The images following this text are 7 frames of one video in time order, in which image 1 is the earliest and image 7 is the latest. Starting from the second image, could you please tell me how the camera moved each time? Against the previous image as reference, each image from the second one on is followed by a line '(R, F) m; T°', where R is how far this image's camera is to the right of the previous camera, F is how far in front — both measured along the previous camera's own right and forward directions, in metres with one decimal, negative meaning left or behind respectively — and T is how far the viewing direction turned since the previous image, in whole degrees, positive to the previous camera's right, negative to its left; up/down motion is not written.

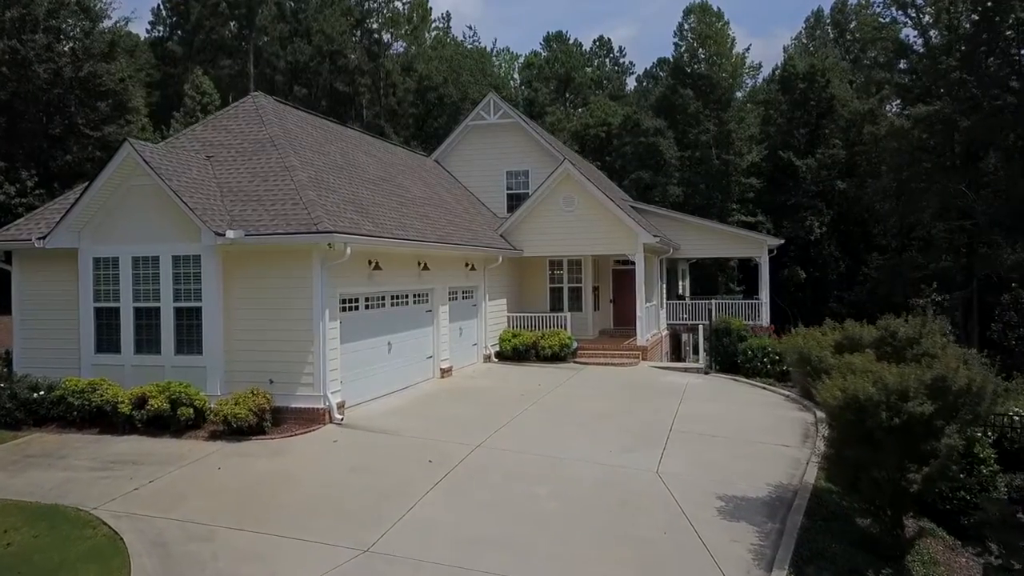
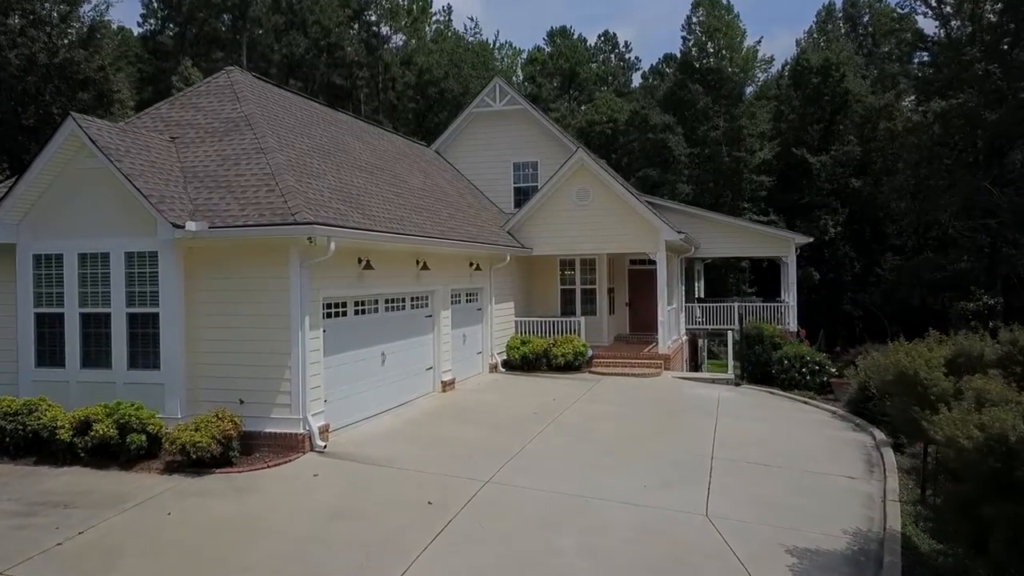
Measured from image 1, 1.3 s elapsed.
(-0.2, +1.8) m; 0°
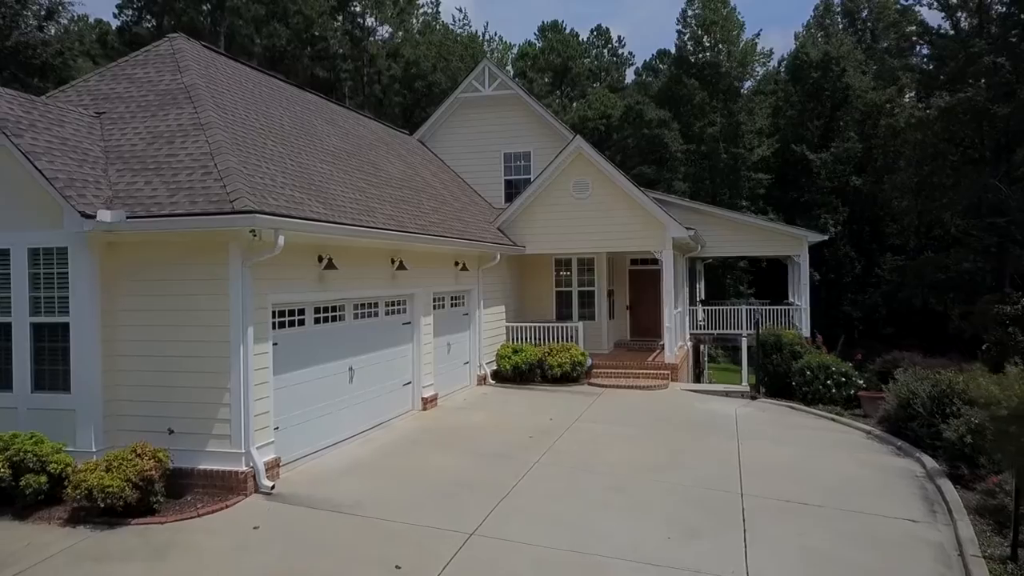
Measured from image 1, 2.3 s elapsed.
(0.0, +1.7) m; +1°
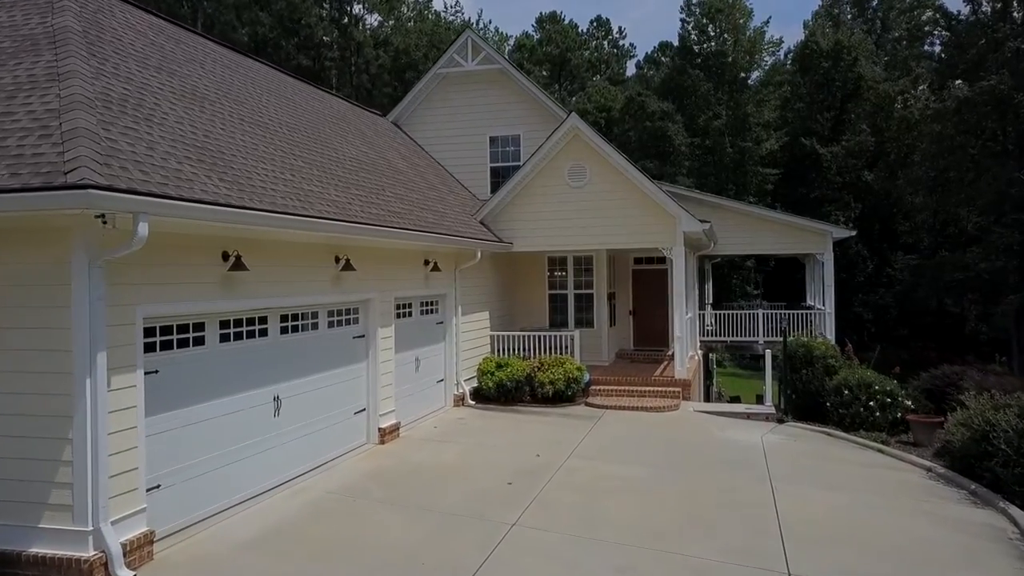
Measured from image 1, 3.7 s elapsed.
(+0.3, +2.3) m; 0°
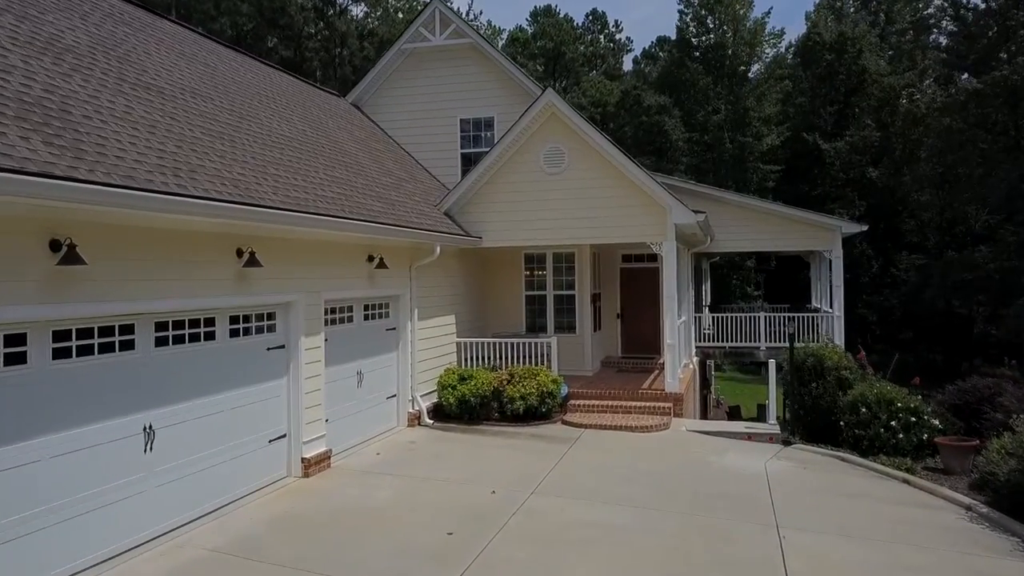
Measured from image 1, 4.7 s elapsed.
(+0.5, +1.7) m; 0°
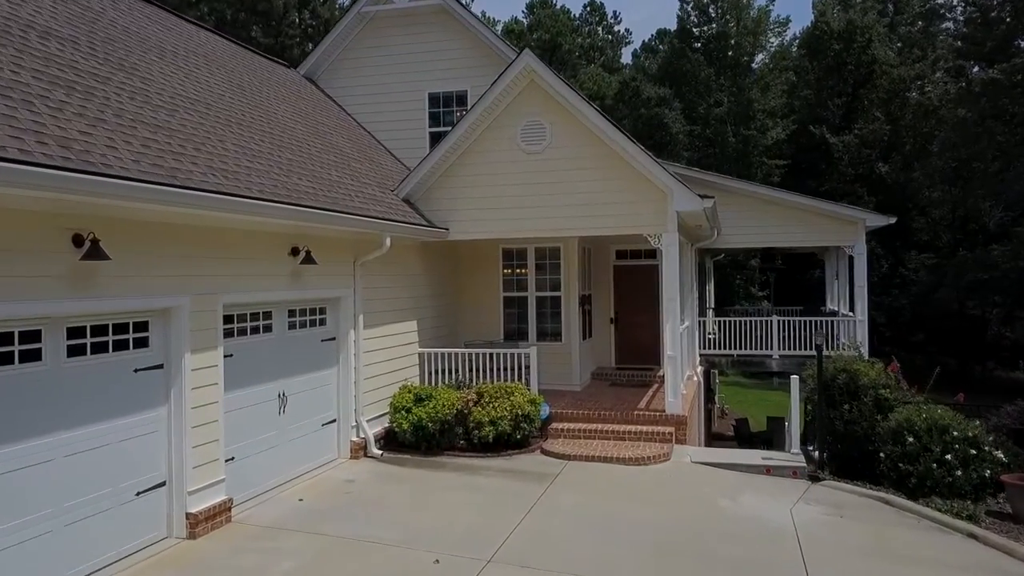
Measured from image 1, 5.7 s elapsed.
(+0.4, +2.0) m; 0°
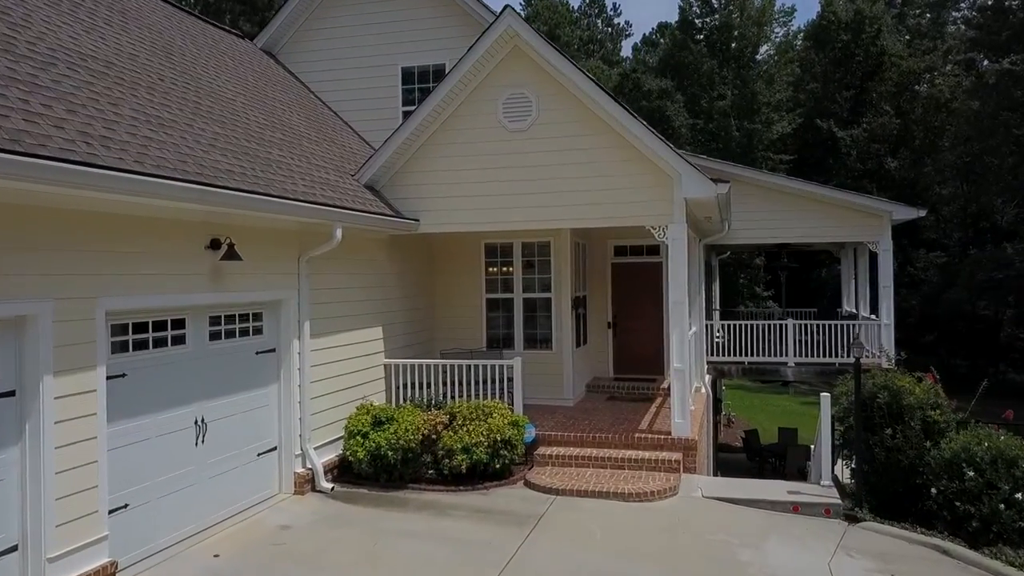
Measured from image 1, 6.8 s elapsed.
(+0.2, +1.5) m; 0°
